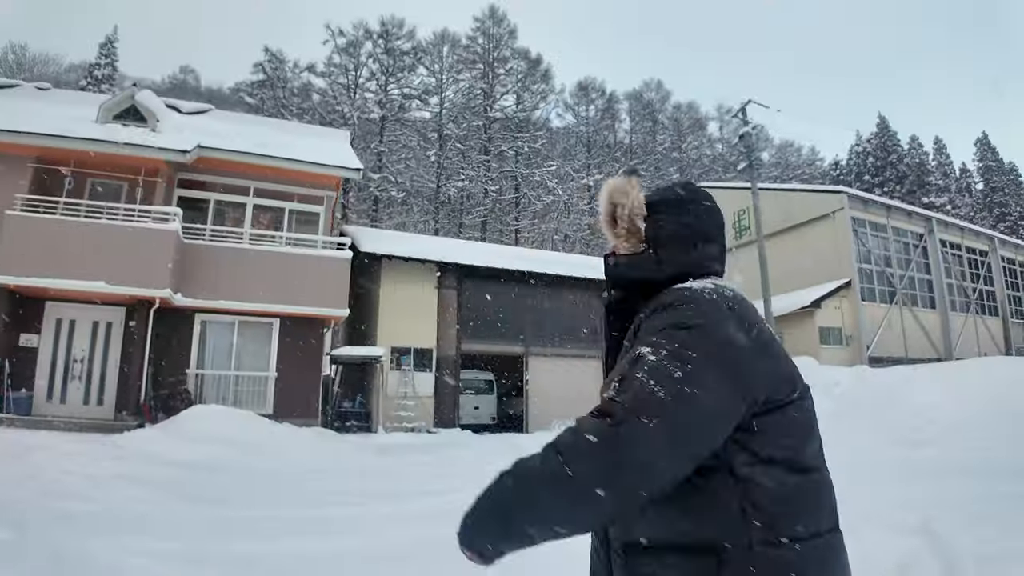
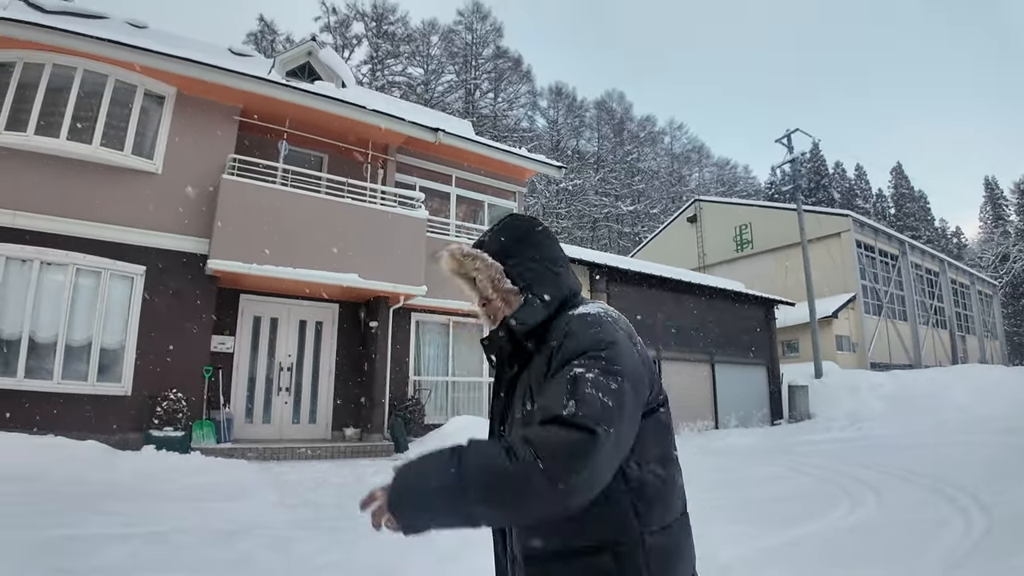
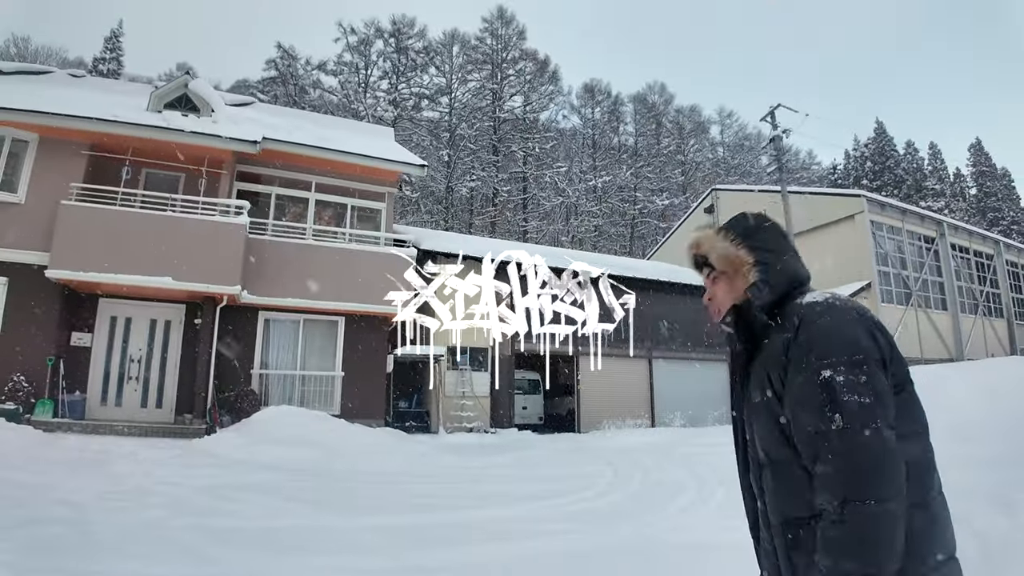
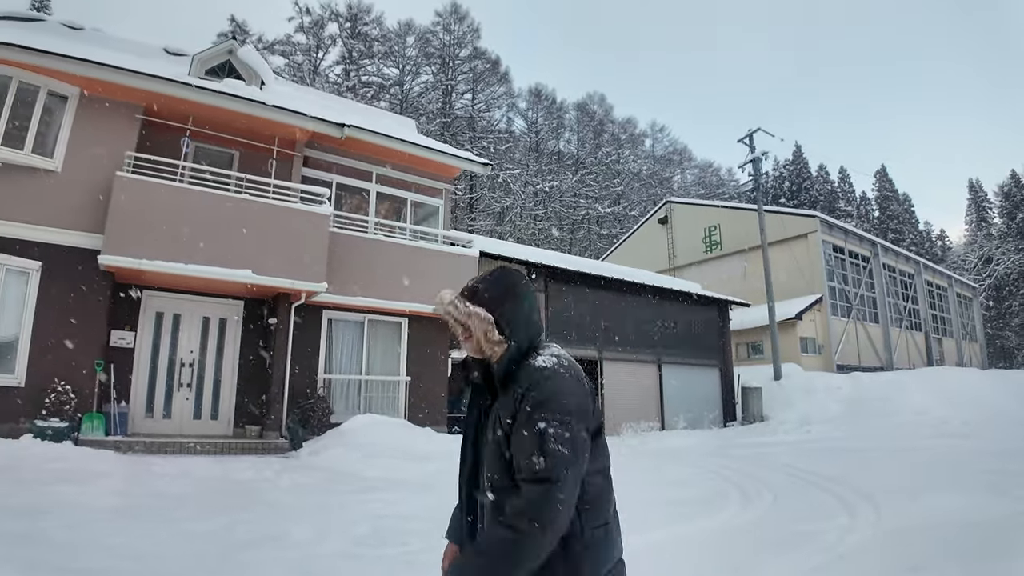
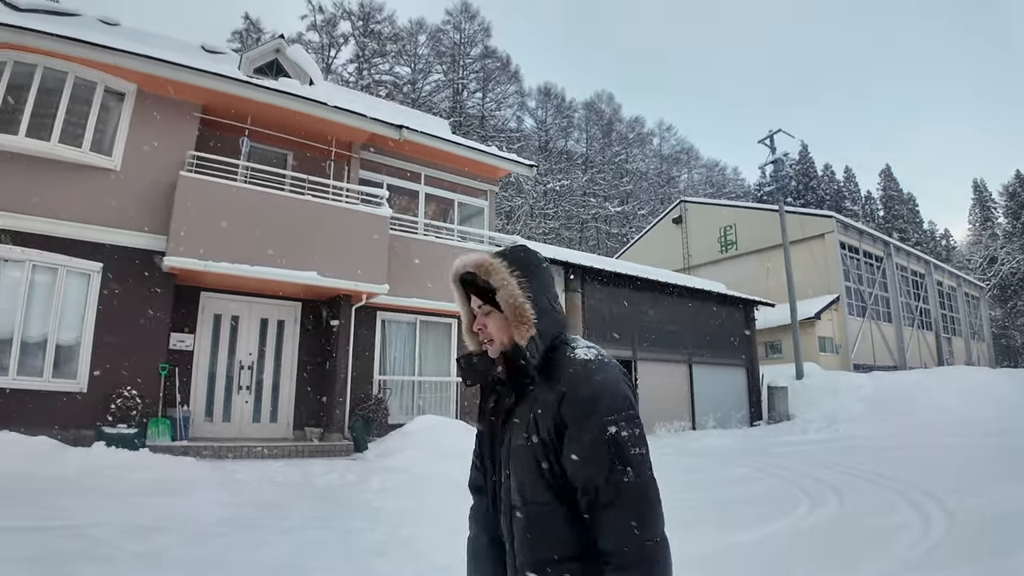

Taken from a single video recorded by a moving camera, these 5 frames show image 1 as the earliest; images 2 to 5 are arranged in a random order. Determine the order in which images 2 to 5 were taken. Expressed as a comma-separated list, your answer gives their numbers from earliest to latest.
3, 4, 5, 2
